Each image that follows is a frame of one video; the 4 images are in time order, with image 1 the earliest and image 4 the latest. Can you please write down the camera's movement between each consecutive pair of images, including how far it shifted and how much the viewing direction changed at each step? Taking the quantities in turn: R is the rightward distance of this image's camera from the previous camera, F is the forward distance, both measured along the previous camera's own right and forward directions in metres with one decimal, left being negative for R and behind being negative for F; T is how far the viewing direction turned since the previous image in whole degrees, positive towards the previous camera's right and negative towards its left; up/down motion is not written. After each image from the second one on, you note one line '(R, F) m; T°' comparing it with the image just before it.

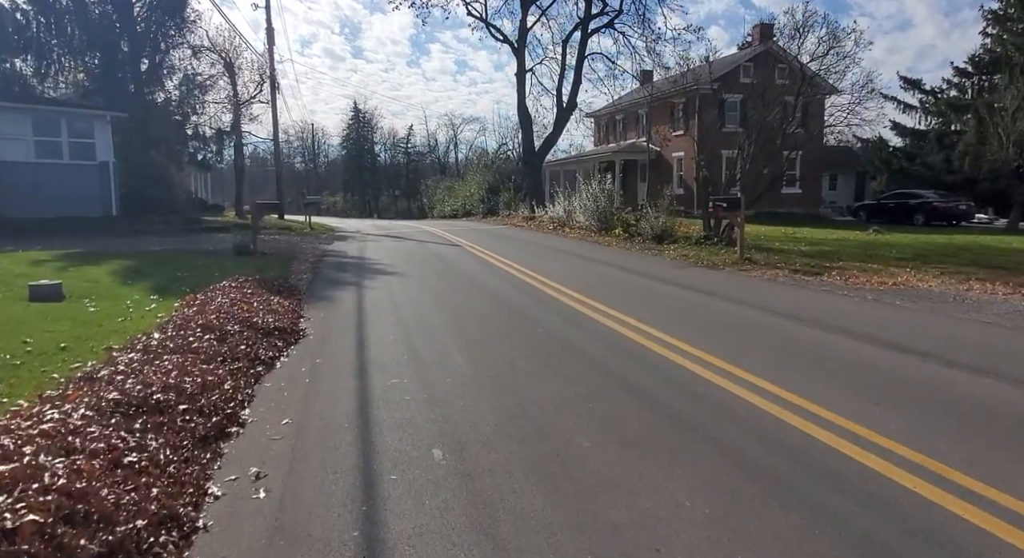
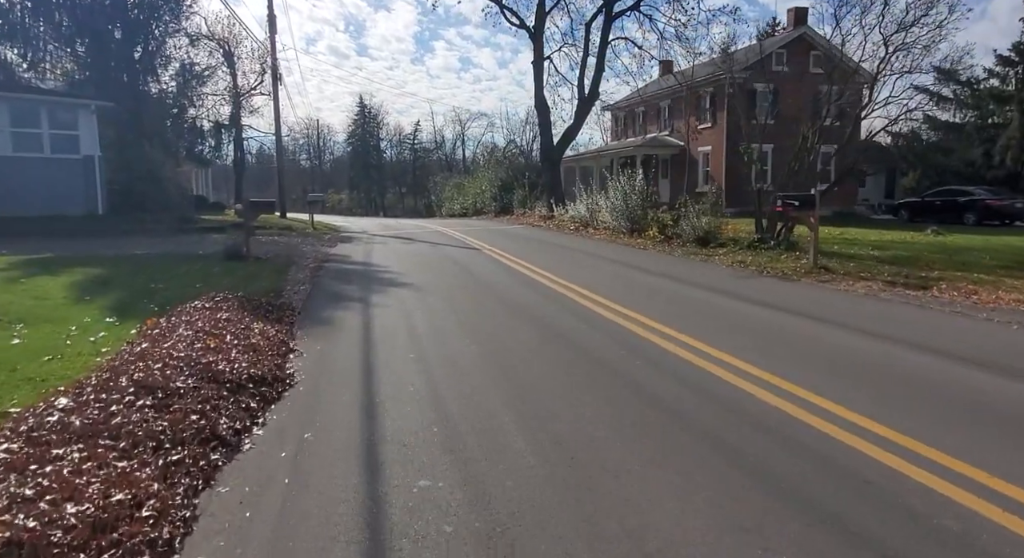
(-0.5, +2.1) m; -1°
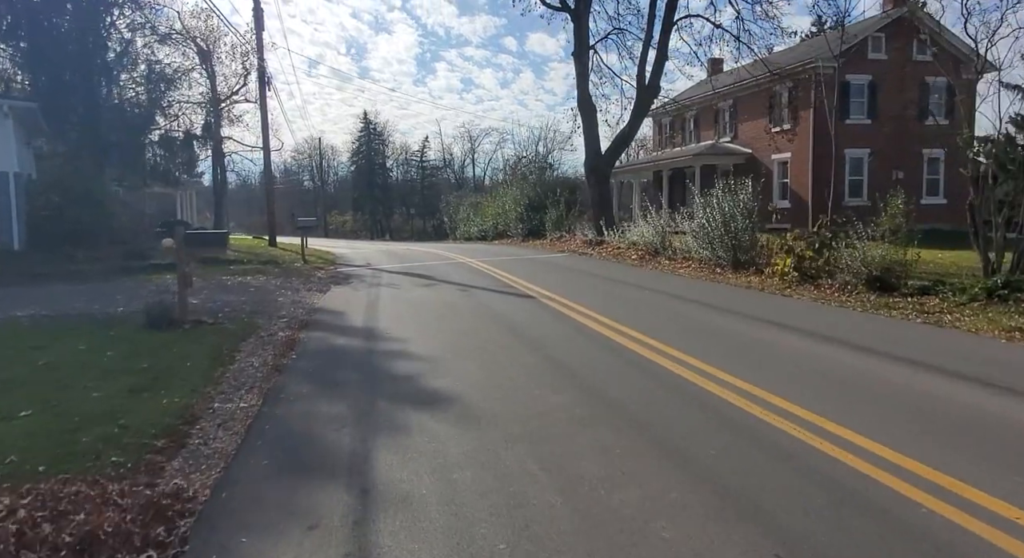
(-1.3, +5.6) m; -1°
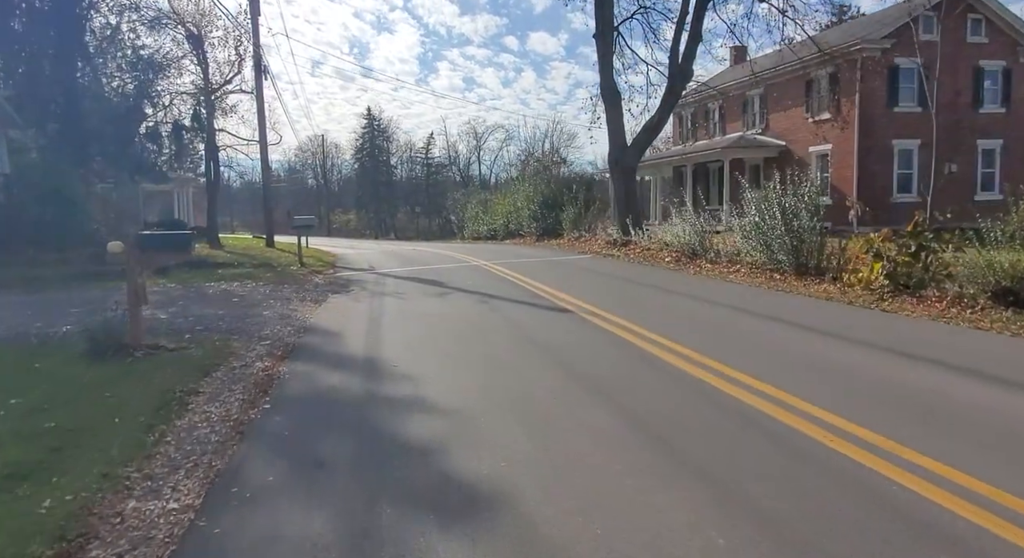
(-0.5, +2.2) m; 0°
